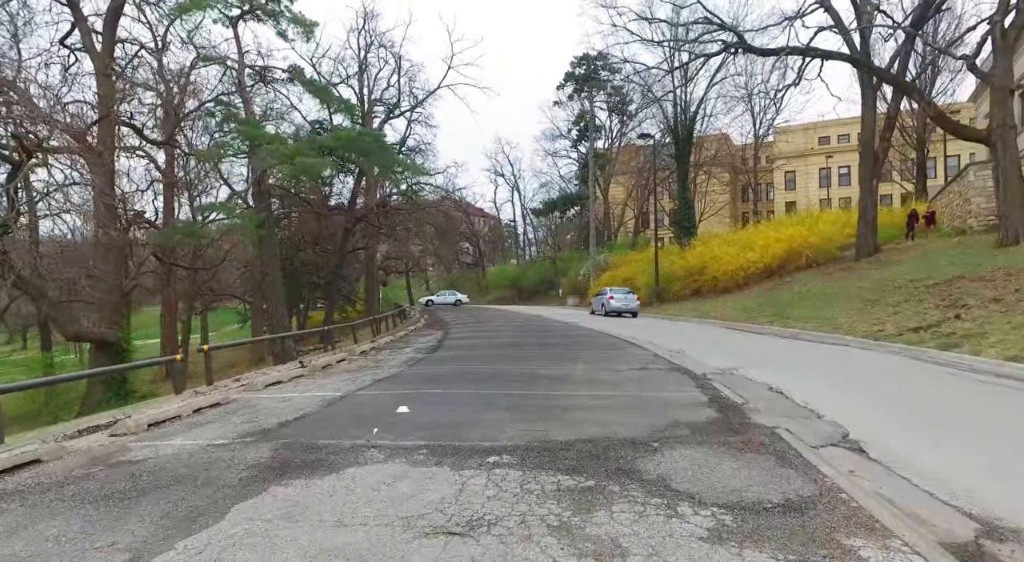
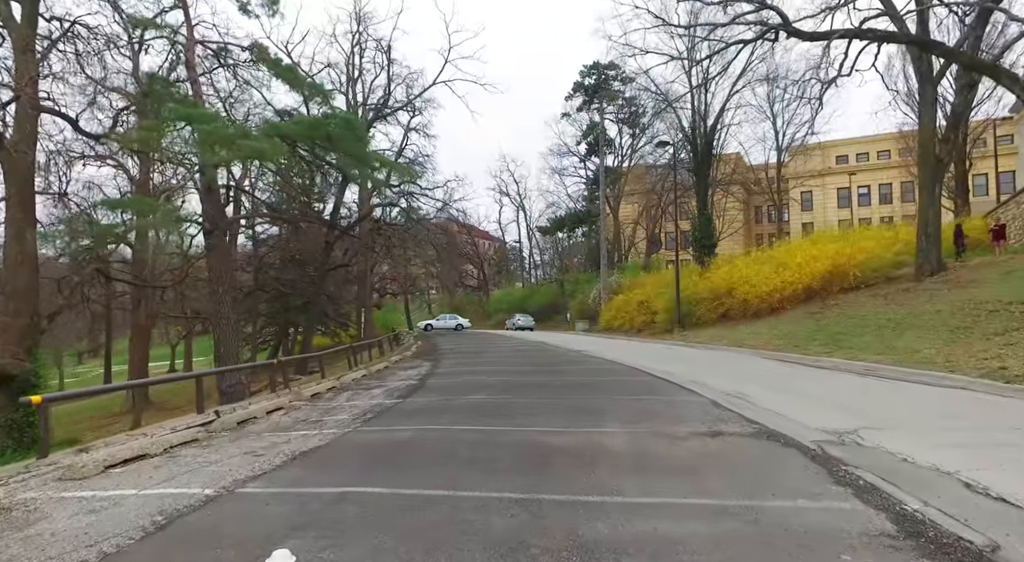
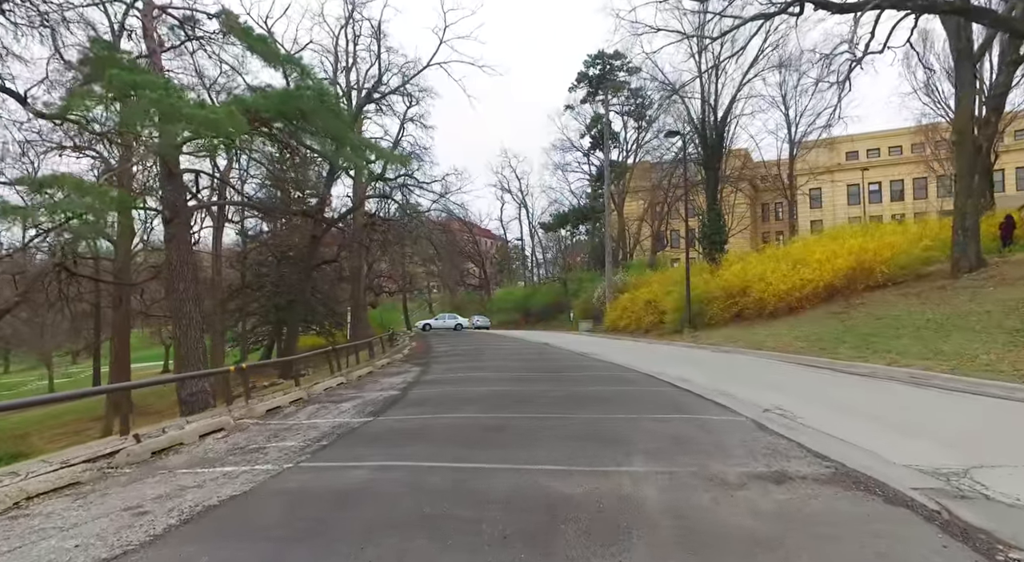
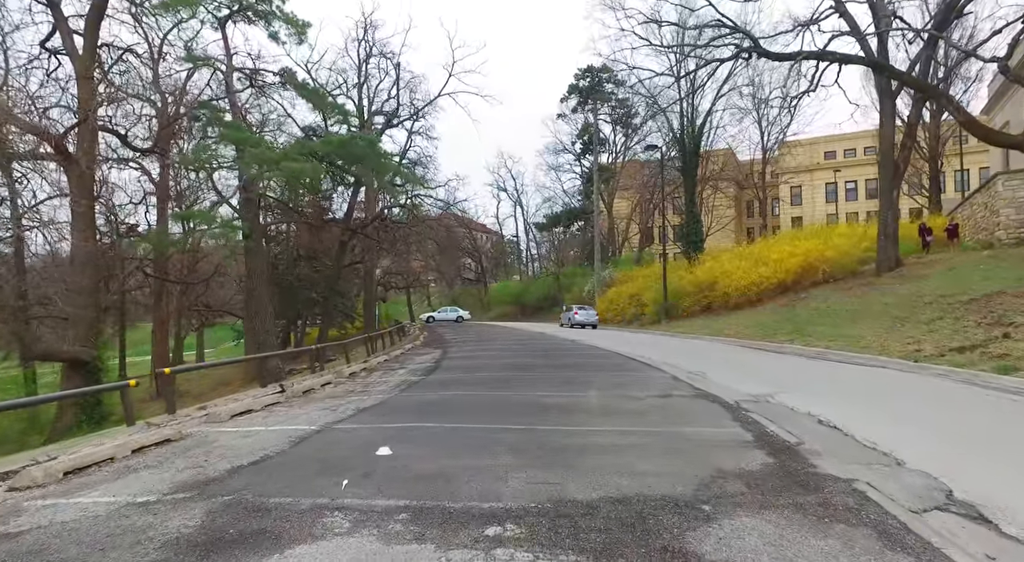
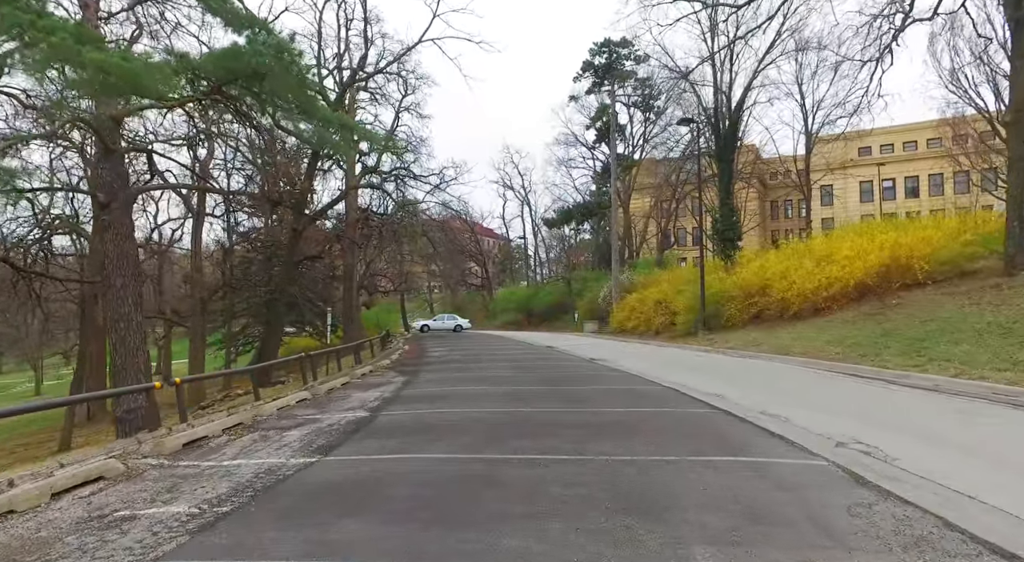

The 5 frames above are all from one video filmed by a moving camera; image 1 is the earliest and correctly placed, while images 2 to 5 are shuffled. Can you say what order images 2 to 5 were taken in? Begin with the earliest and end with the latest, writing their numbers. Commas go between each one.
4, 2, 3, 5
